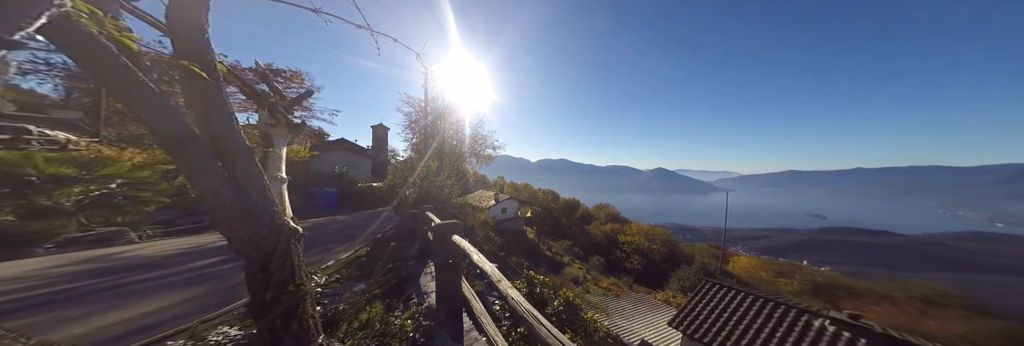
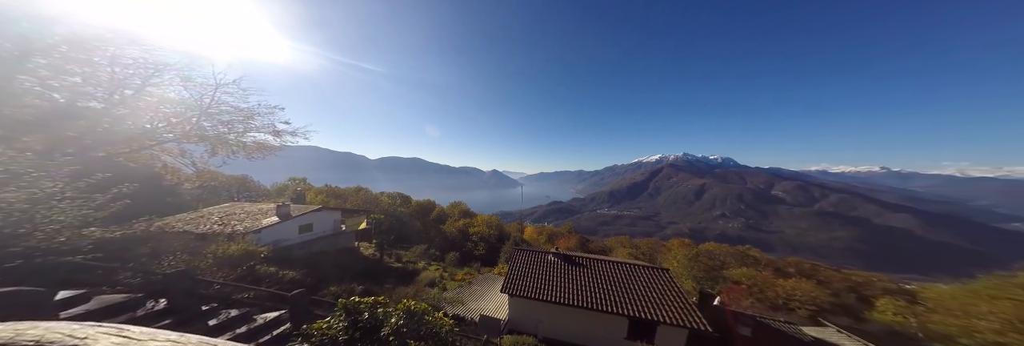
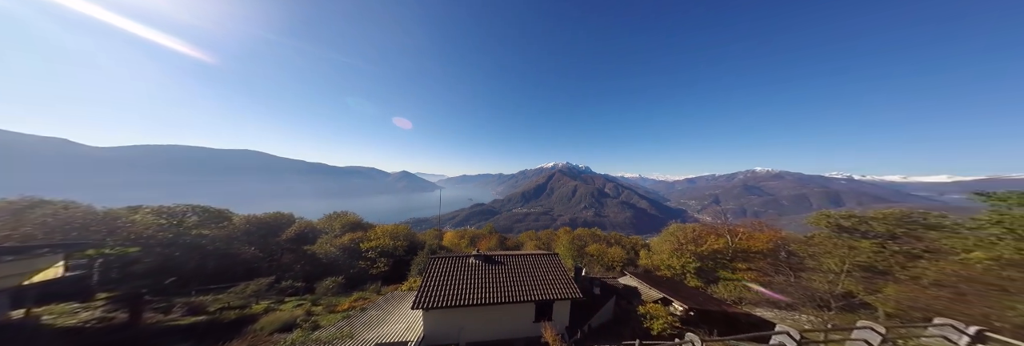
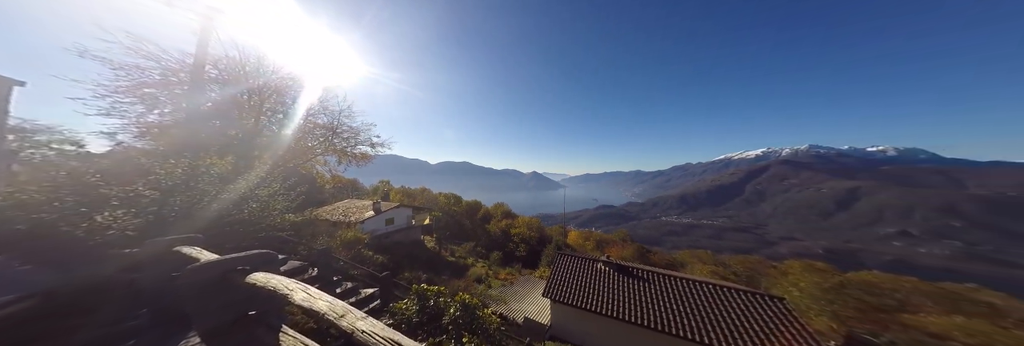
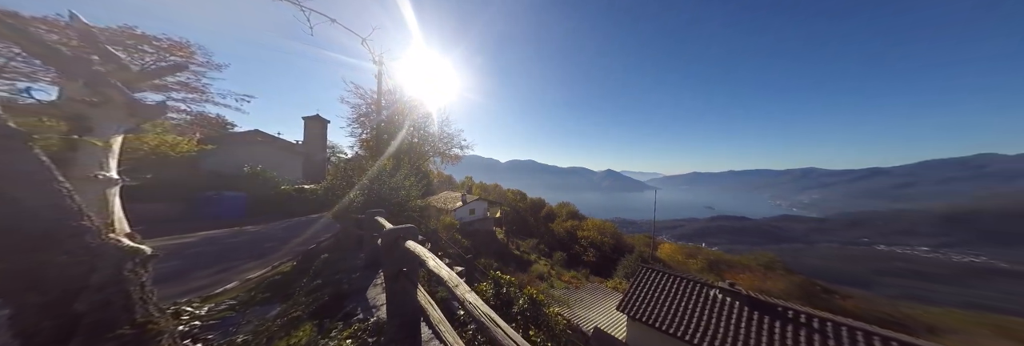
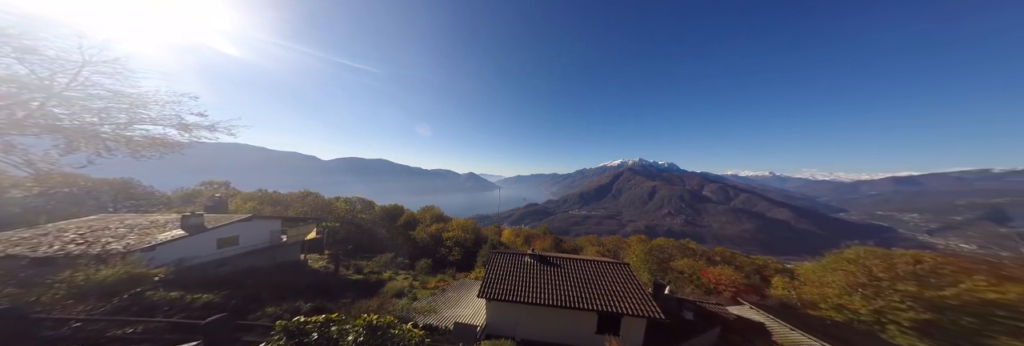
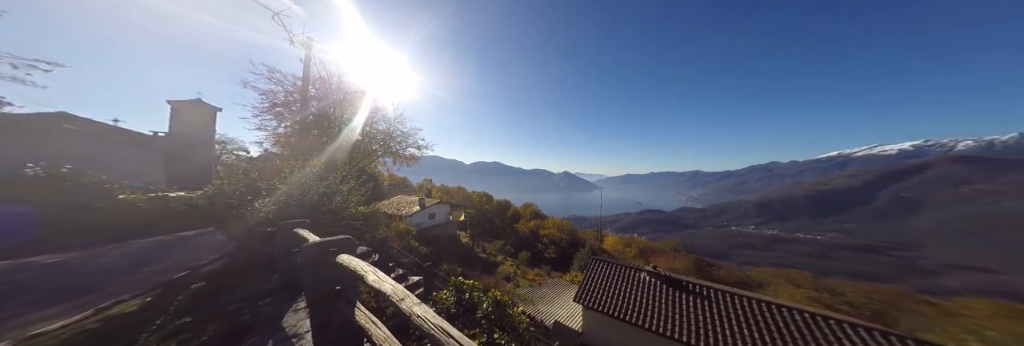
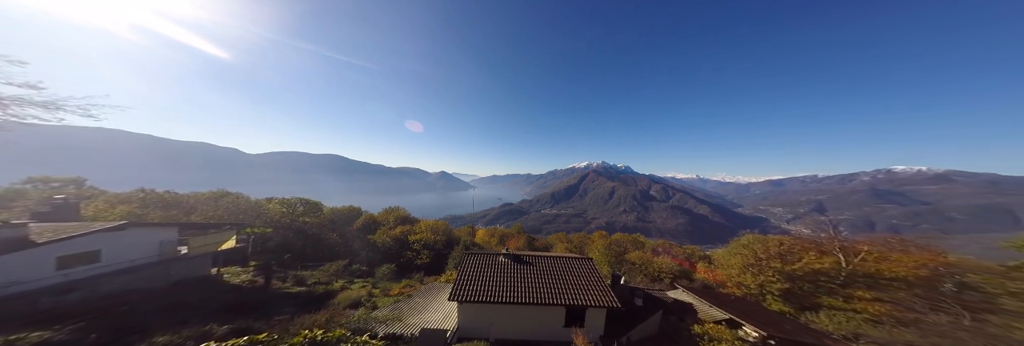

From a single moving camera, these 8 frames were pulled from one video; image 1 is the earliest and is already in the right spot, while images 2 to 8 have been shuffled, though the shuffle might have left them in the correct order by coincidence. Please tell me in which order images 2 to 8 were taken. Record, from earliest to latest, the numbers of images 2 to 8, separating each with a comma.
5, 7, 4, 2, 6, 8, 3
